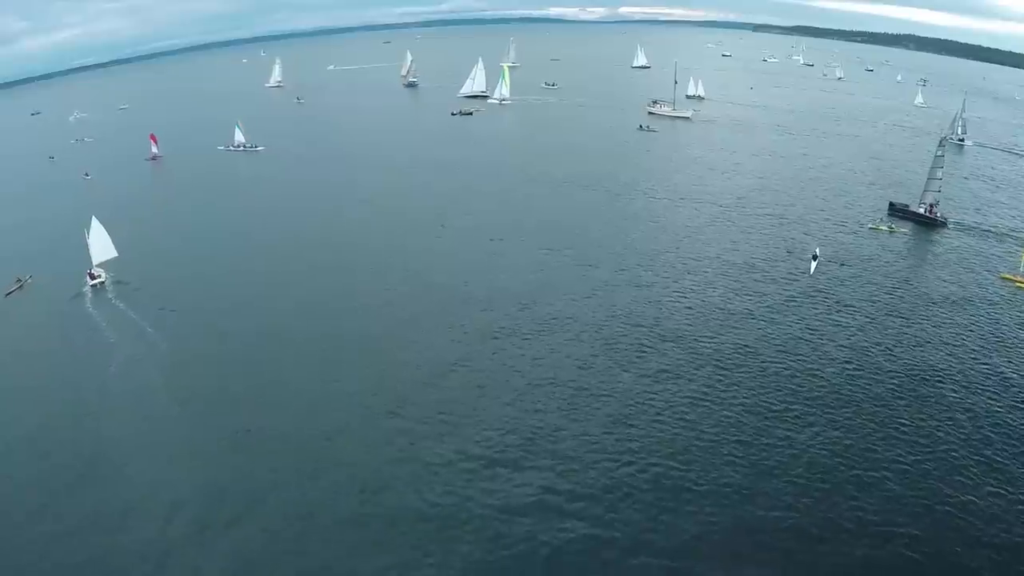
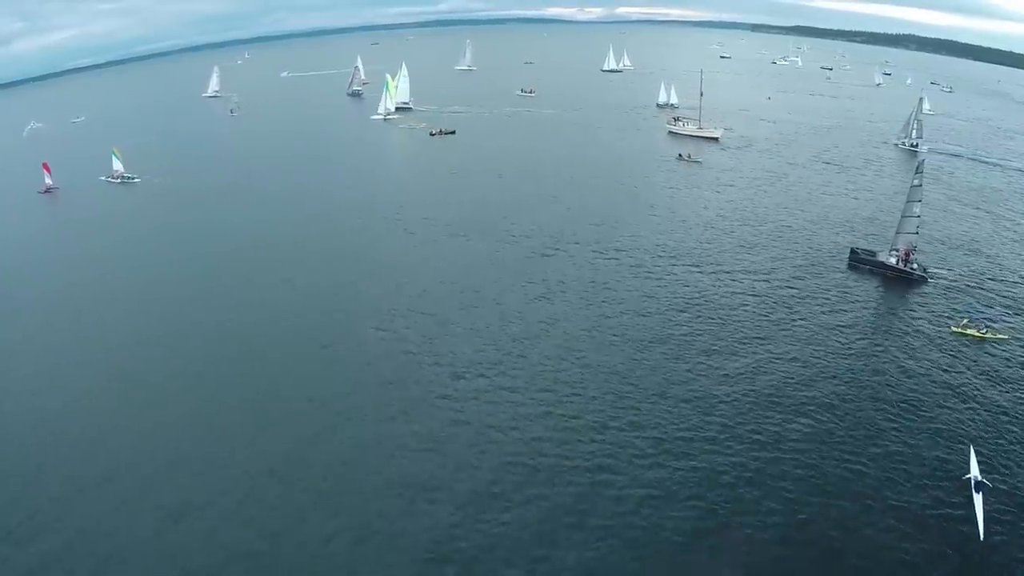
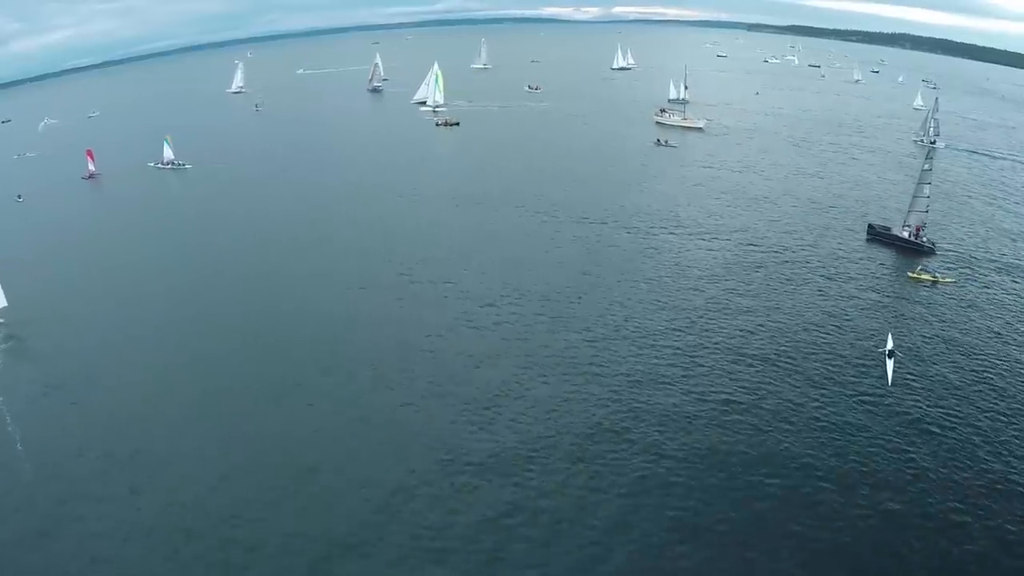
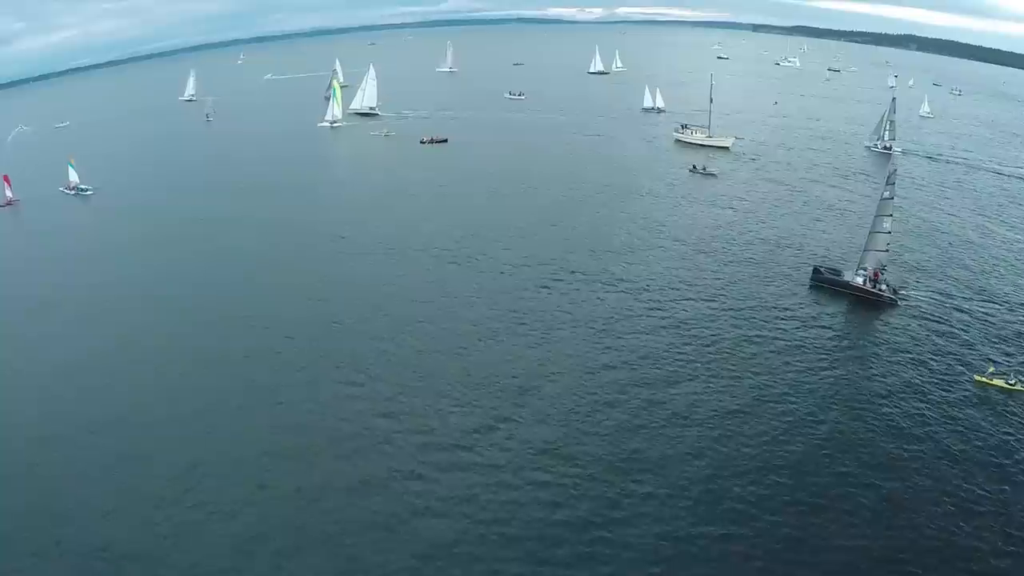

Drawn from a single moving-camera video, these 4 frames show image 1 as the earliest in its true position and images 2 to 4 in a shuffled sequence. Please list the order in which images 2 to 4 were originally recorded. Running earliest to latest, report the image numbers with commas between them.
3, 2, 4
